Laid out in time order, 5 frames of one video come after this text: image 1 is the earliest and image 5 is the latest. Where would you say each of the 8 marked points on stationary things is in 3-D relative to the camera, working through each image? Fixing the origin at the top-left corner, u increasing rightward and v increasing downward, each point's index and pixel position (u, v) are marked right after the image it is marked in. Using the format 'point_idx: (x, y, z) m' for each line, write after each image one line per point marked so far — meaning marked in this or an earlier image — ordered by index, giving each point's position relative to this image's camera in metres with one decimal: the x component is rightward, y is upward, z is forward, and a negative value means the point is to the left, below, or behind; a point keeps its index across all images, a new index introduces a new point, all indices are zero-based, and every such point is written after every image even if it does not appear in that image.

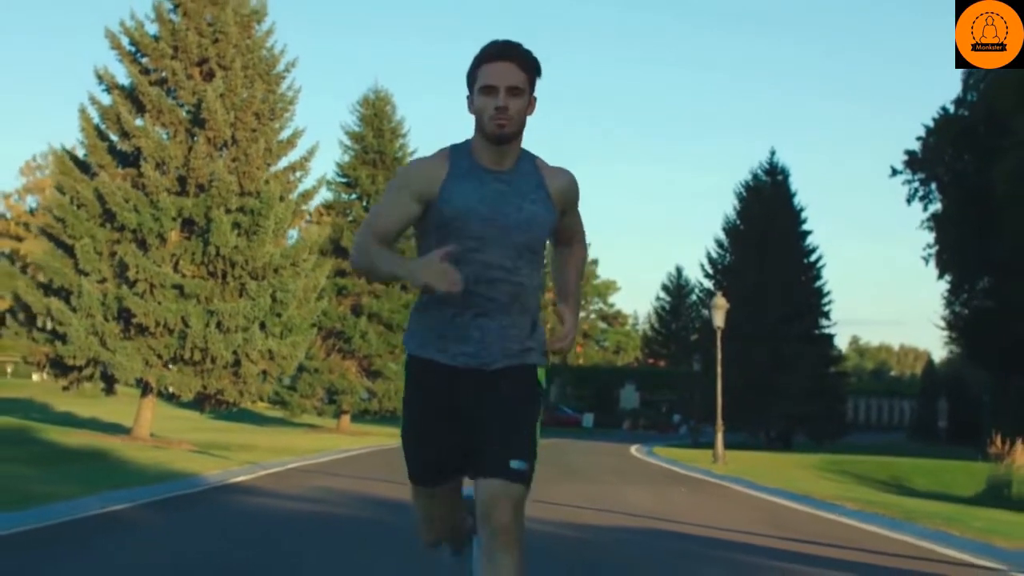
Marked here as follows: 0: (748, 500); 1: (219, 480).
0: (+2.5, -2.3, +15.7) m
1: (-2.9, -1.9, +14.5) m
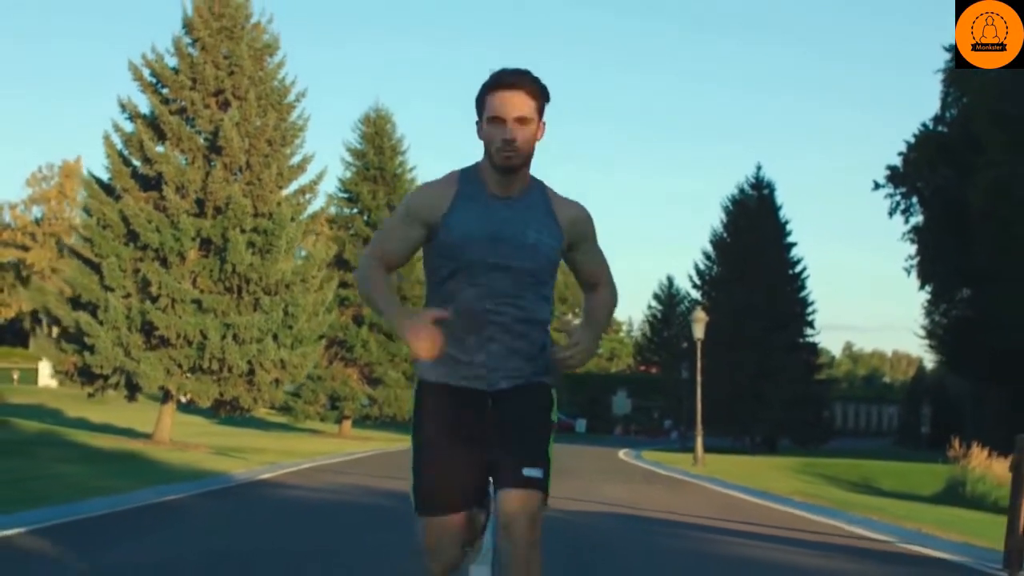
0: (+2.5, -2.5, +17.5) m
1: (-2.9, -2.1, +16.2) m
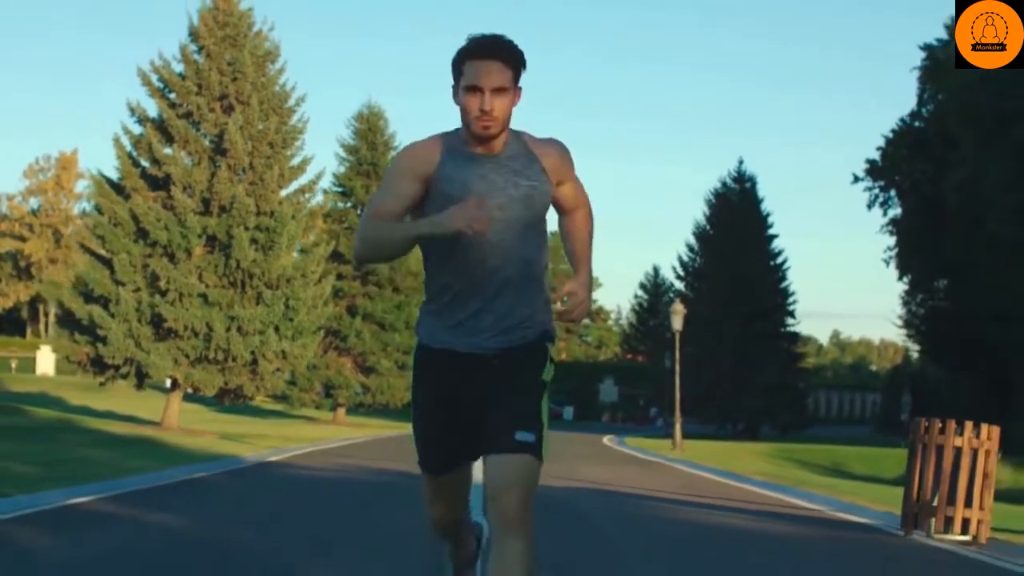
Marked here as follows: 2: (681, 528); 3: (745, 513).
0: (+2.3, -2.4, +19.0) m
1: (-3.1, -2.1, +17.7) m
2: (+1.4, -2.0, +12.1) m
3: (+2.2, -2.1, +13.3) m
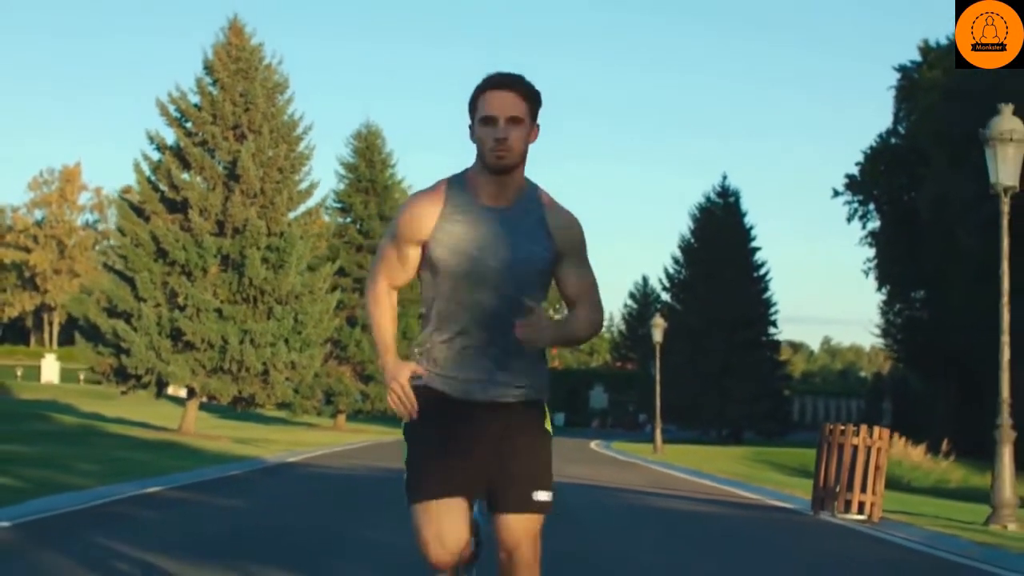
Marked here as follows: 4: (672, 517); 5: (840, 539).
0: (+2.2, -2.7, +21.1) m
1: (-3.2, -2.4, +19.7) m
2: (+1.3, -2.3, +14.1) m
3: (+2.1, -2.3, +15.4) m
4: (+1.6, -2.2, +14.1) m
5: (+2.8, -2.1, +12.3) m
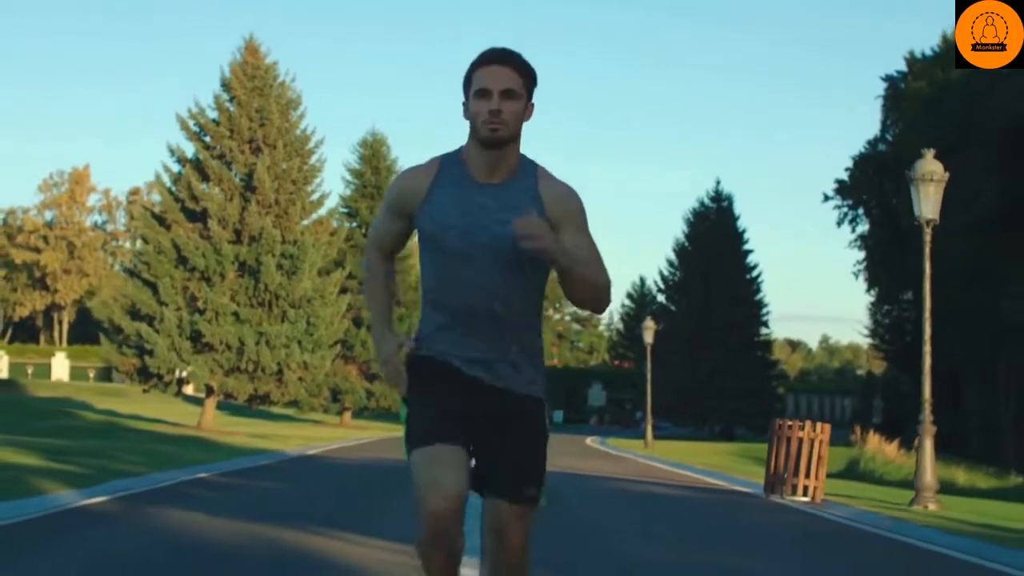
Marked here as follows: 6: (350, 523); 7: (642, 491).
0: (+2.2, -2.8, +22.9) m
1: (-3.2, -2.5, +21.5) m
2: (+1.3, -2.4, +15.9) m
3: (+2.1, -2.5, +17.2) m
4: (+1.6, -2.4, +15.9) m
5: (+2.8, -2.3, +14.1) m
6: (-1.4, -2.1, +12.4) m
7: (+1.5, -2.4, +16.6) m
